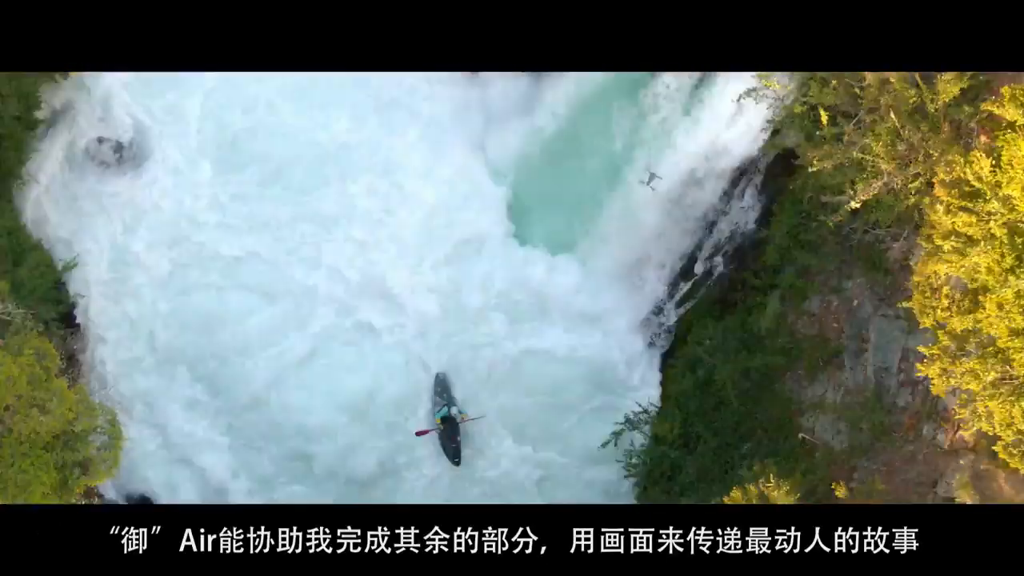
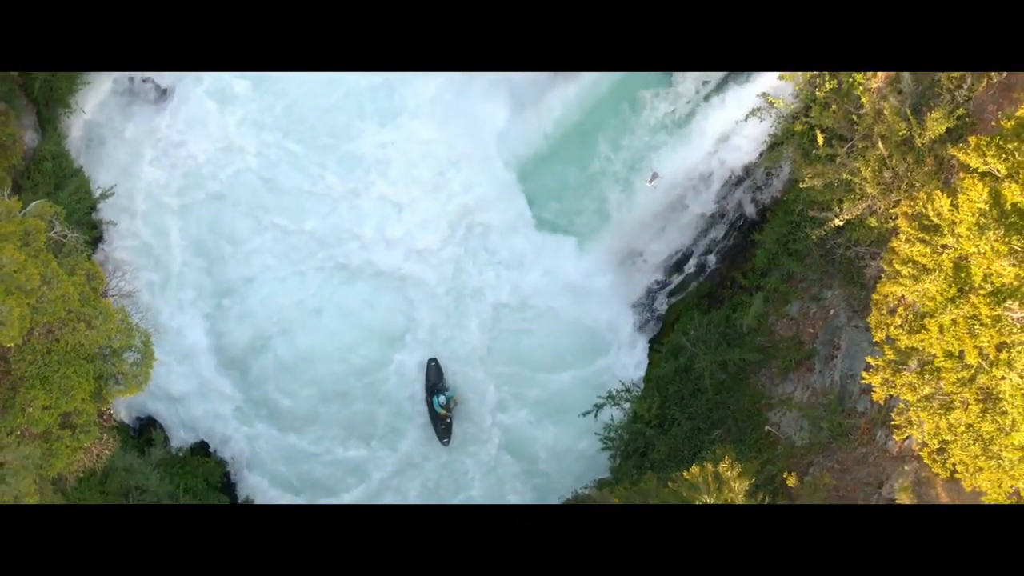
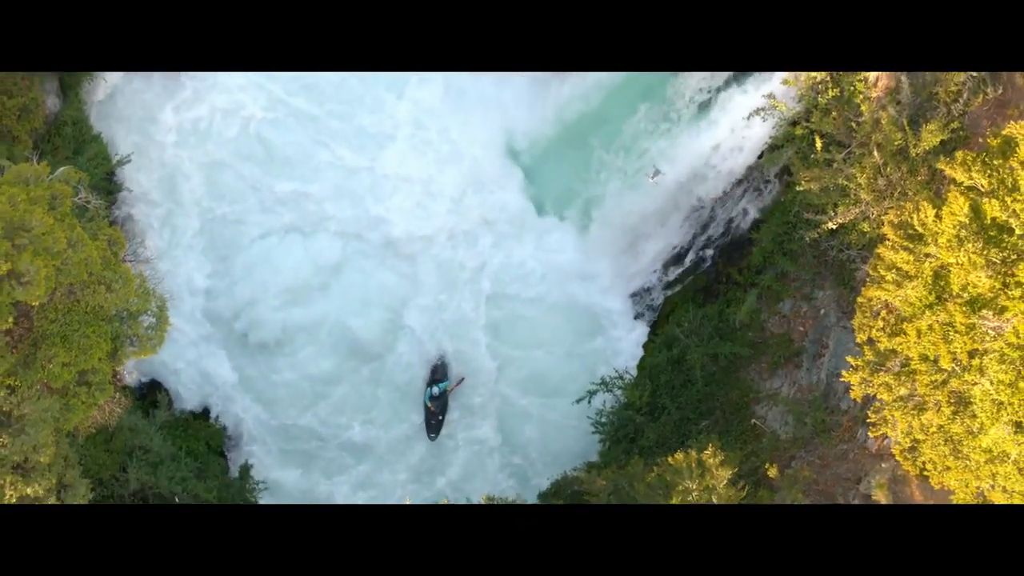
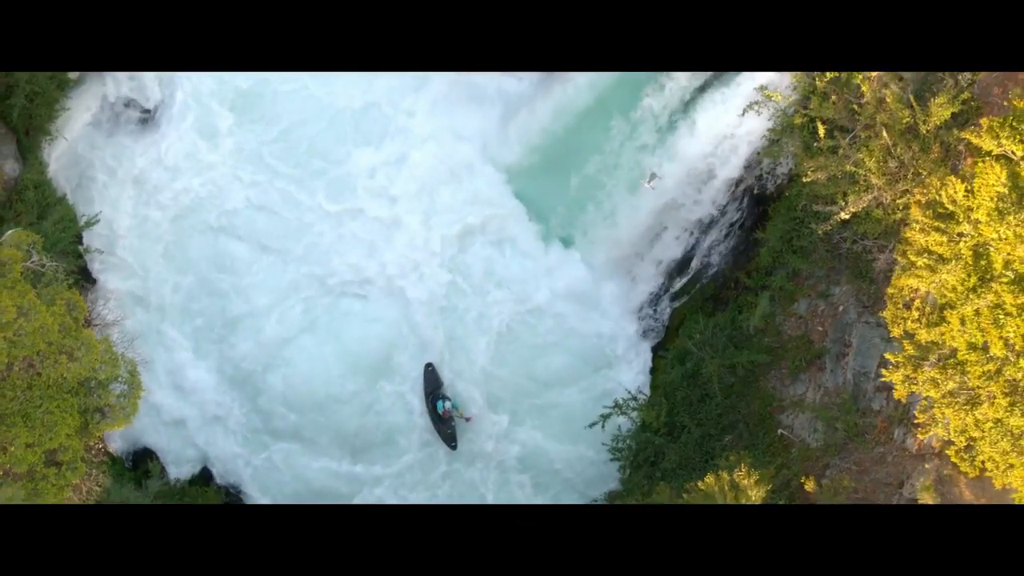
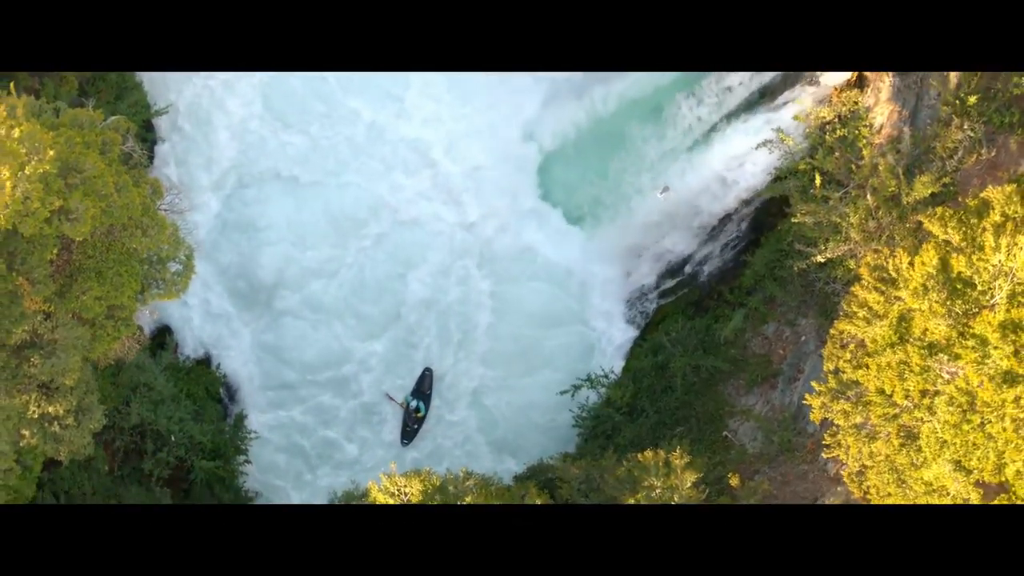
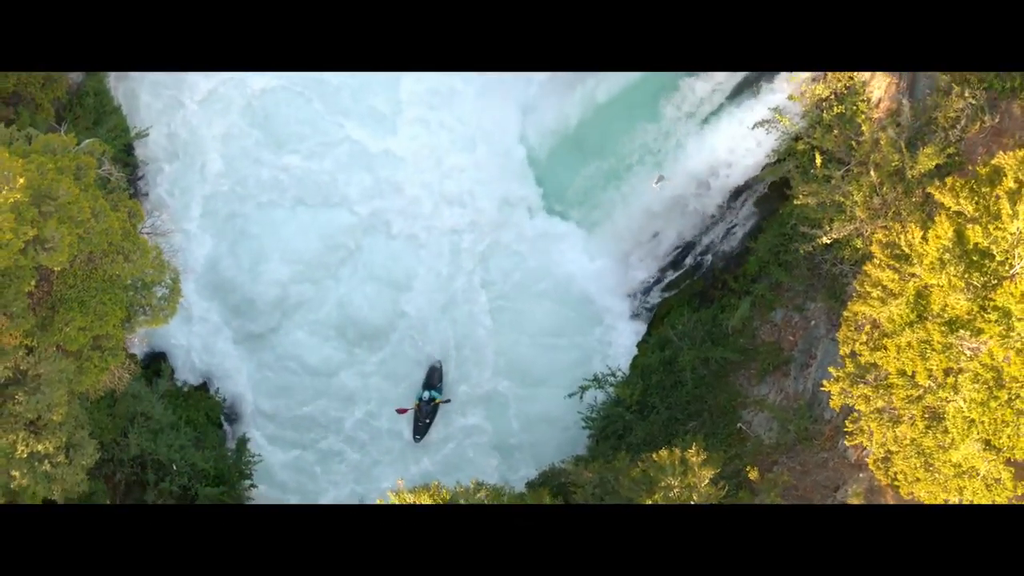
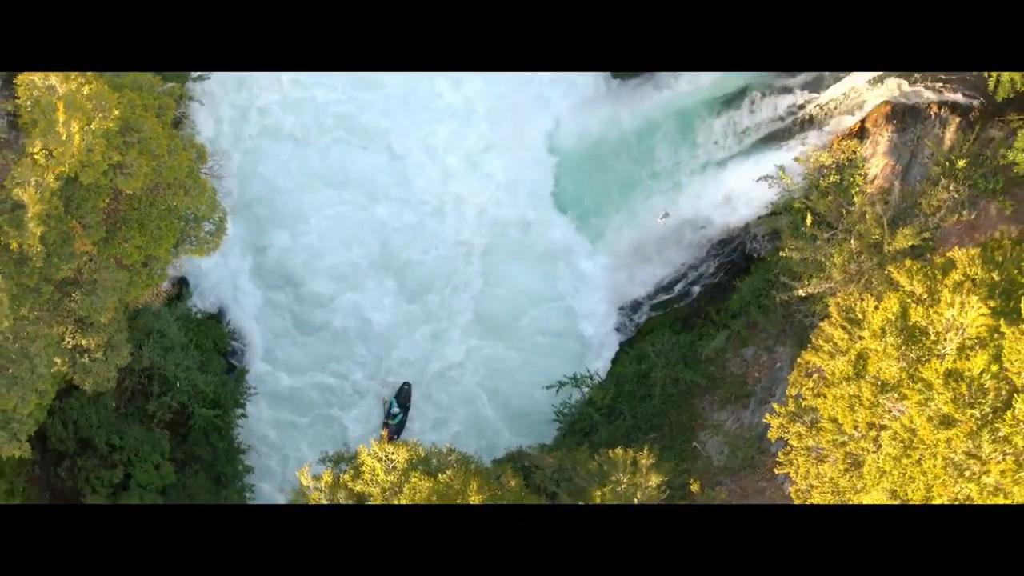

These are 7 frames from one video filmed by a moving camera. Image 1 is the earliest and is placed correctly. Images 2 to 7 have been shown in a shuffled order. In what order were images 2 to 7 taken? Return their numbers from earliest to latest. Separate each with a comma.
4, 2, 3, 6, 5, 7
